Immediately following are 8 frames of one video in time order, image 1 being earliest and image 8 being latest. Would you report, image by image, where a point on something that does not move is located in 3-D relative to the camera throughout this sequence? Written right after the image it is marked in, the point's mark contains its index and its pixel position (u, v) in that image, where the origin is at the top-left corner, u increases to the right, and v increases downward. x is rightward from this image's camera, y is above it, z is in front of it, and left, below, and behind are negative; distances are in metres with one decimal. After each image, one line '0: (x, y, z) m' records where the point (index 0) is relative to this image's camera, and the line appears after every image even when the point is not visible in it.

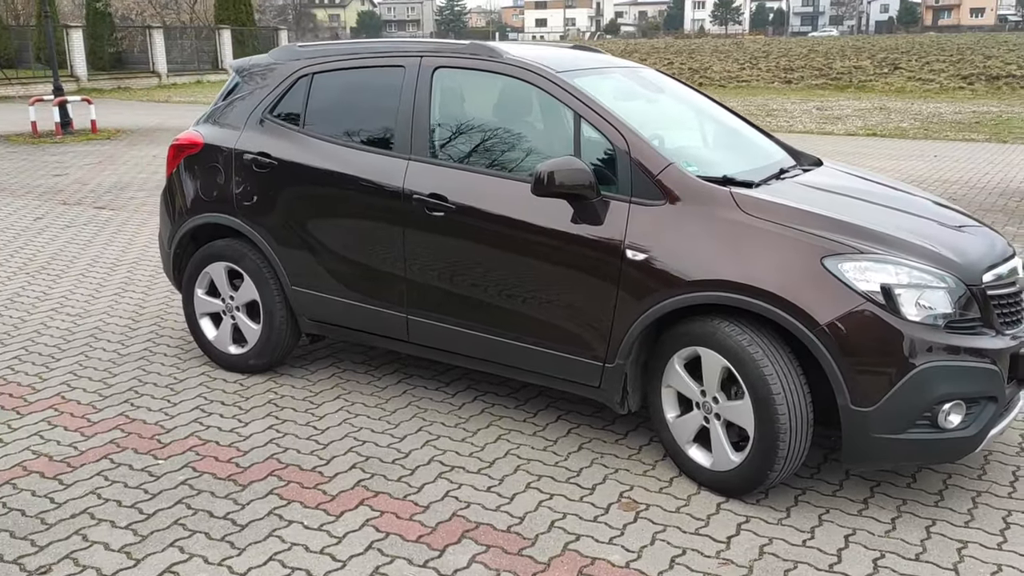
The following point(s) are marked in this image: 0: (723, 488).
0: (+0.8, -0.7, +3.5) m
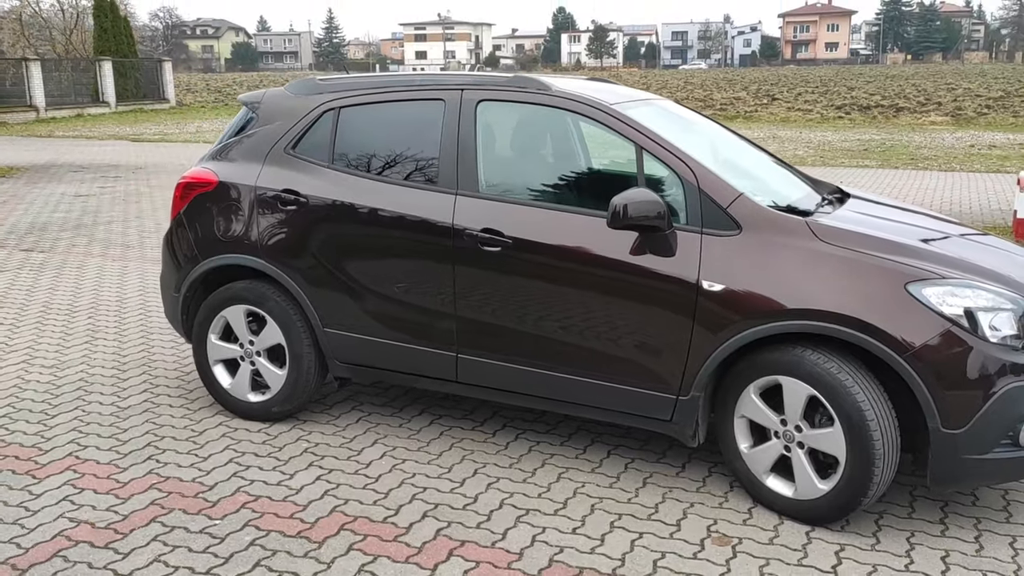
0: (+1.1, -0.9, +3.5) m
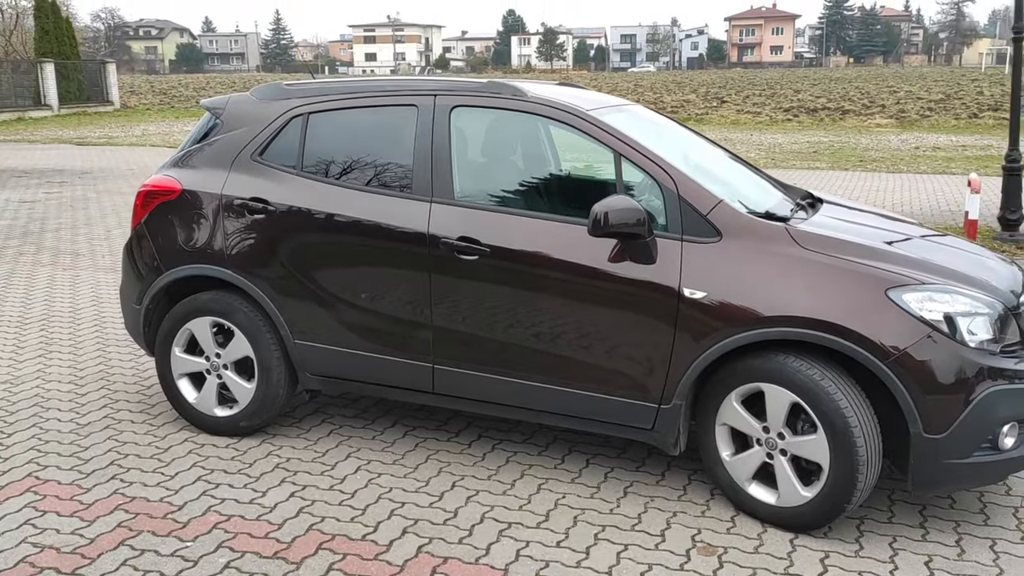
0: (+1.0, -0.9, +3.5) m
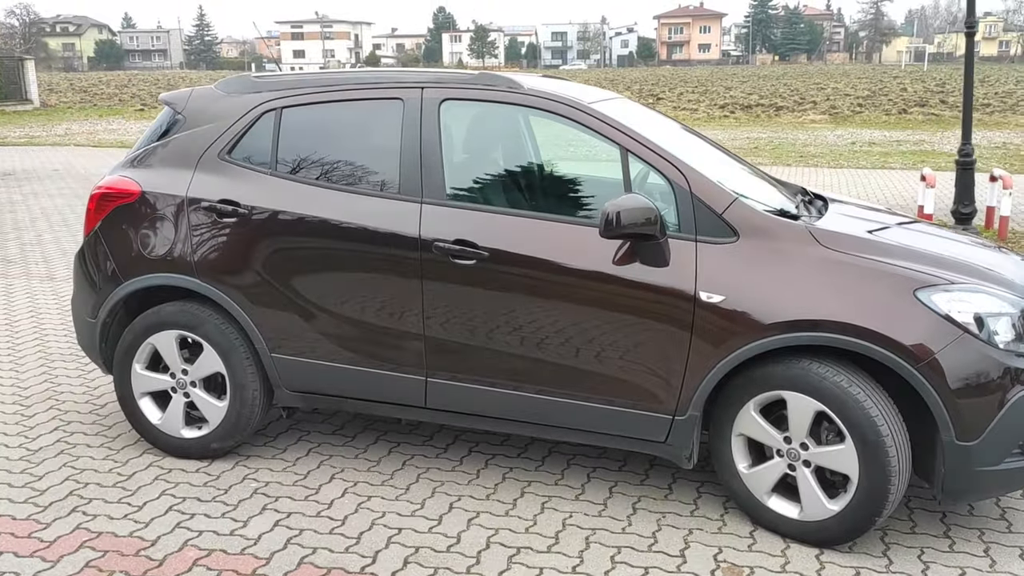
0: (+1.1, -0.9, +3.3) m
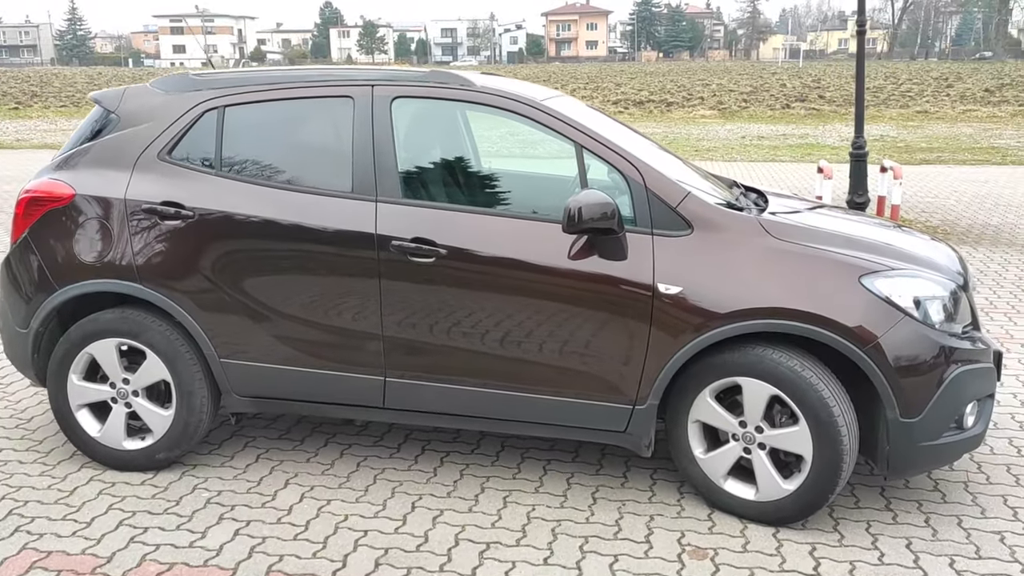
0: (+1.0, -0.8, +3.4) m
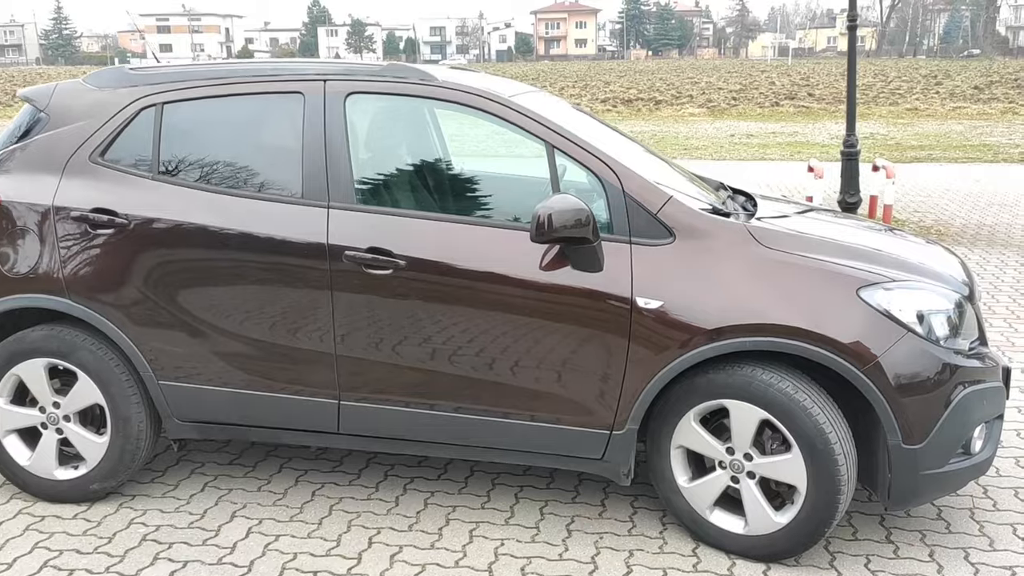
0: (+0.8, -0.9, +3.1) m
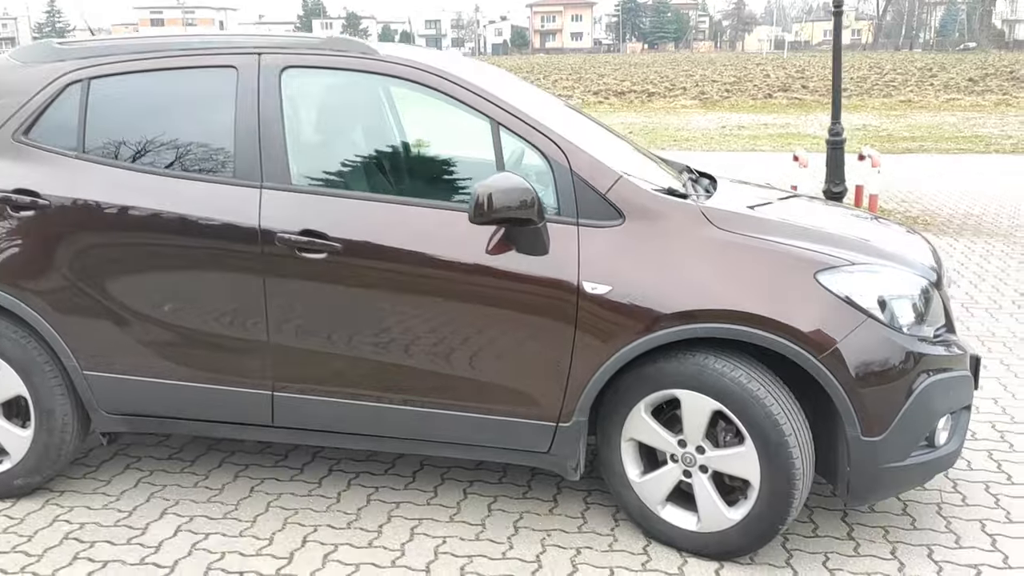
0: (+0.7, -0.8, +3.0) m
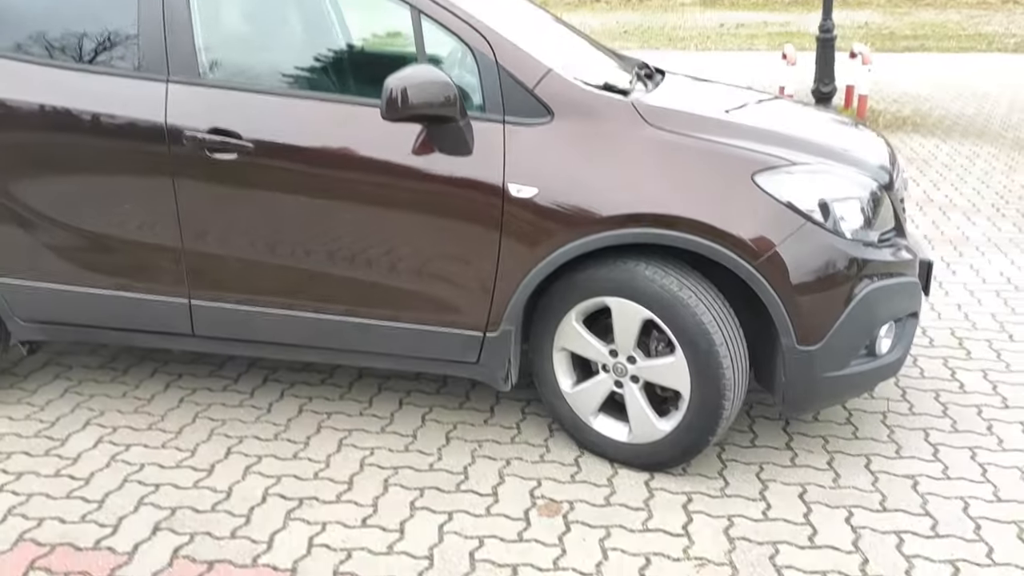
0: (+0.4, -0.5, +2.9) m
